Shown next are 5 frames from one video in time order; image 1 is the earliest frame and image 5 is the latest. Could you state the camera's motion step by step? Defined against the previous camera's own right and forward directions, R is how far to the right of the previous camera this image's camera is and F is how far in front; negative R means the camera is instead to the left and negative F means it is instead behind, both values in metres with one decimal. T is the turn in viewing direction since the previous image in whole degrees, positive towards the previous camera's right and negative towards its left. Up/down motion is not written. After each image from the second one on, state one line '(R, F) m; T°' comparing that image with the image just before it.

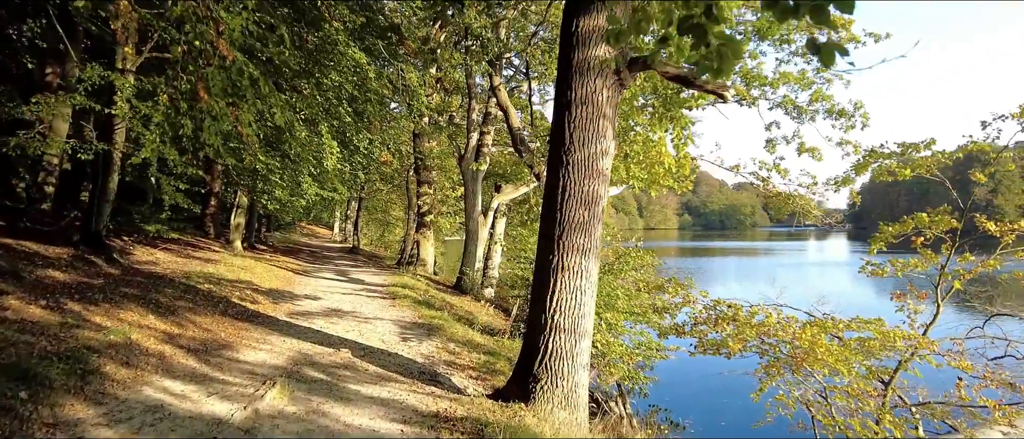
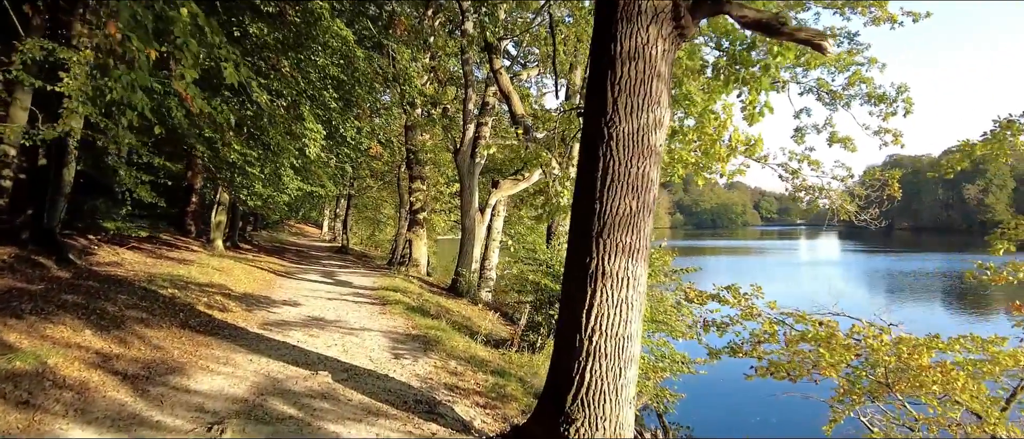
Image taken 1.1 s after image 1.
(-0.2, +1.2) m; +1°
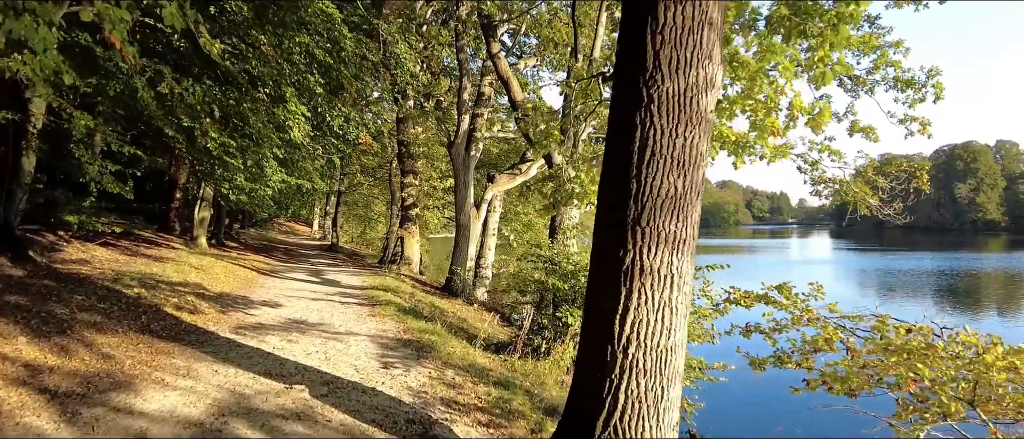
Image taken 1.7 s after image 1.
(-0.1, +0.8) m; +1°
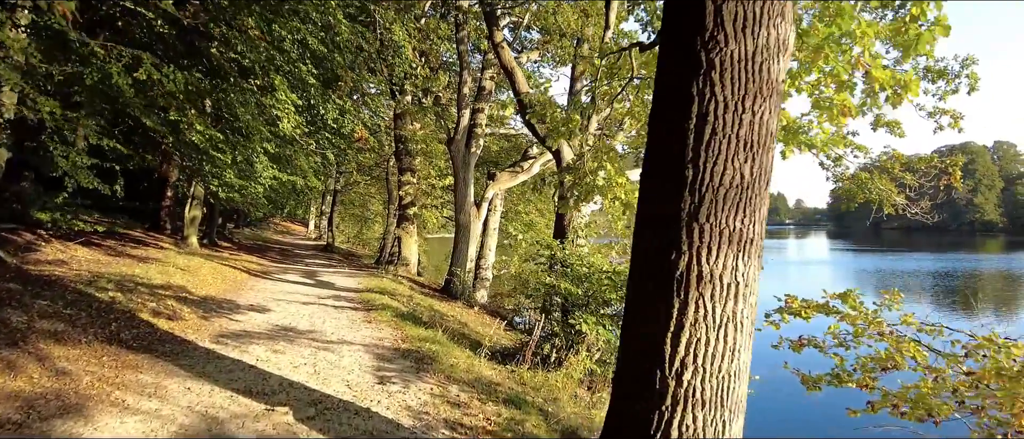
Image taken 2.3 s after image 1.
(-0.1, +0.6) m; 0°
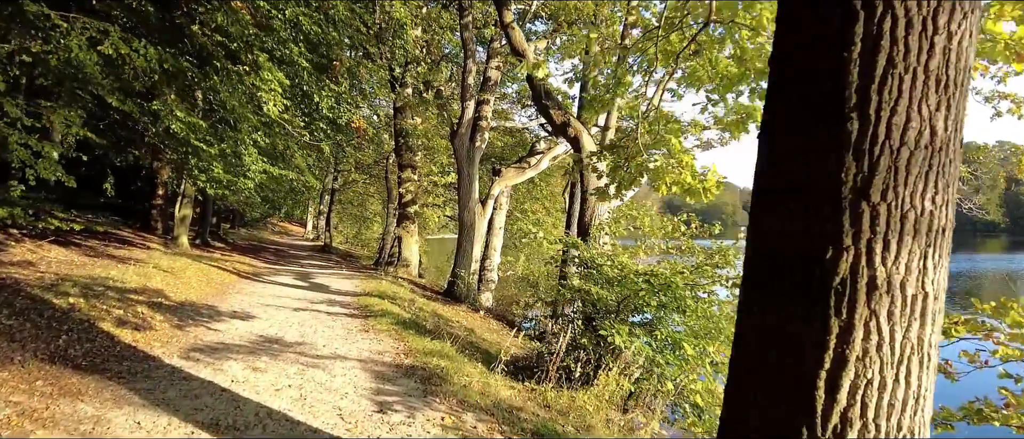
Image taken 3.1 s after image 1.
(-0.2, +0.9) m; 0°
